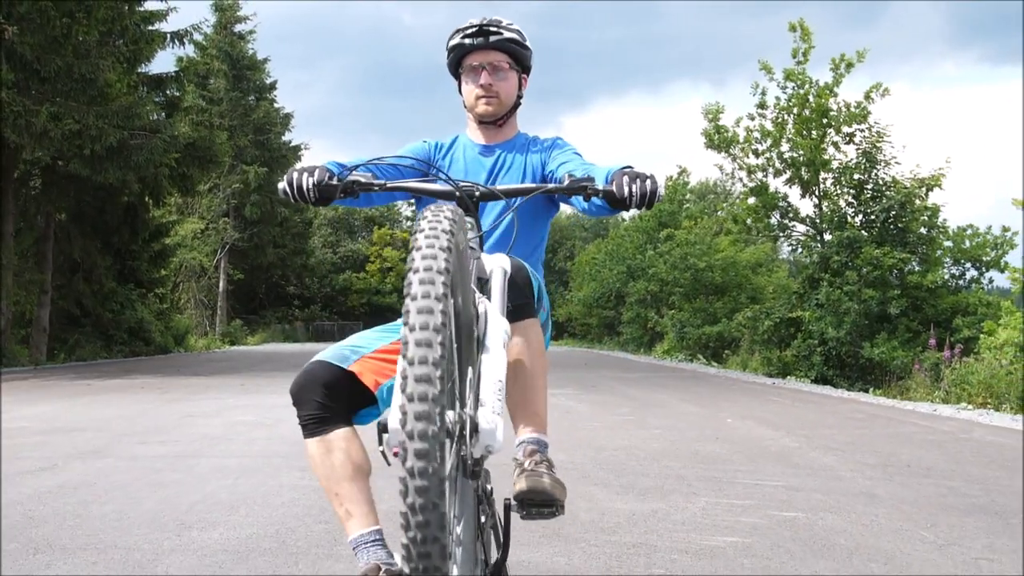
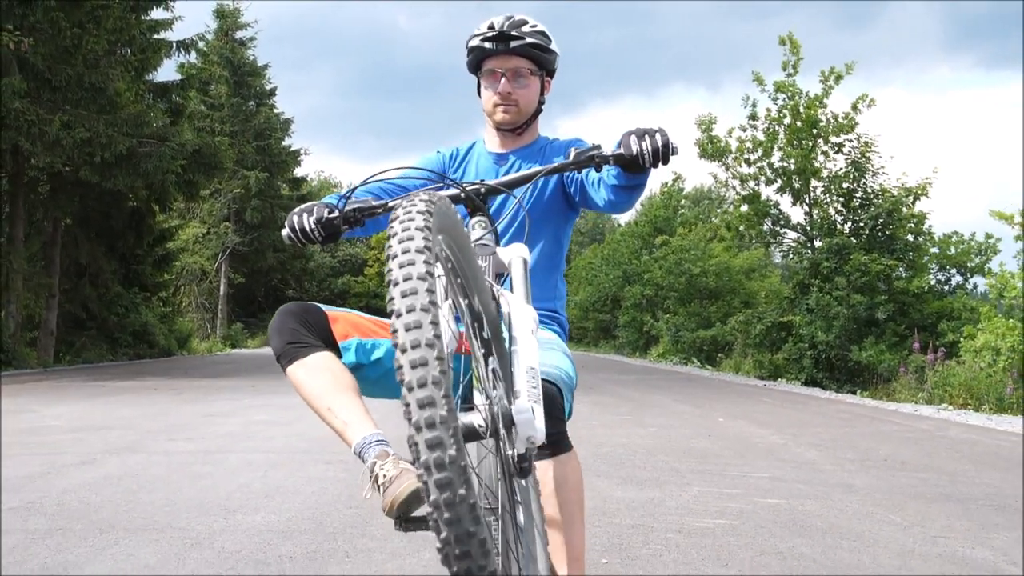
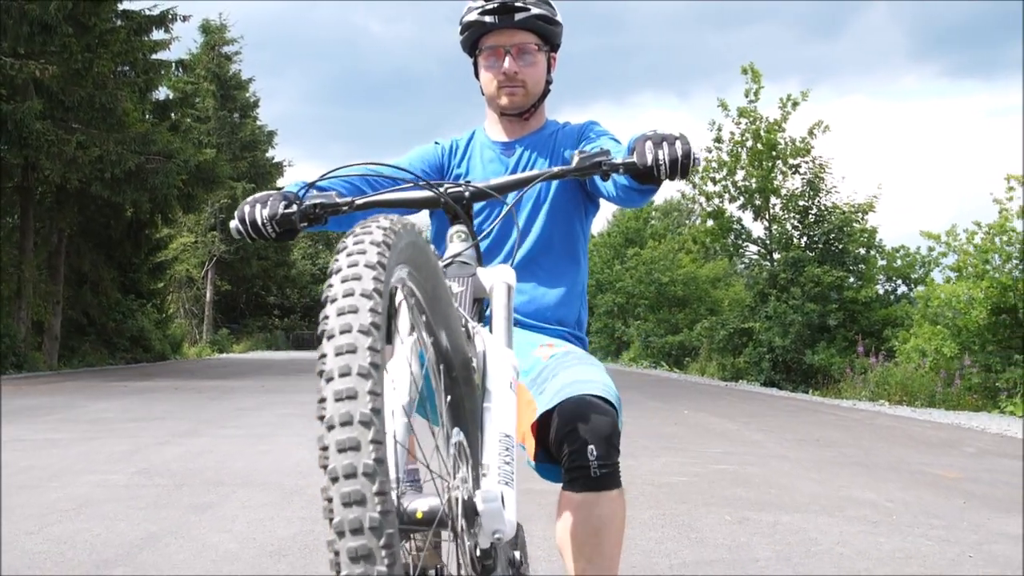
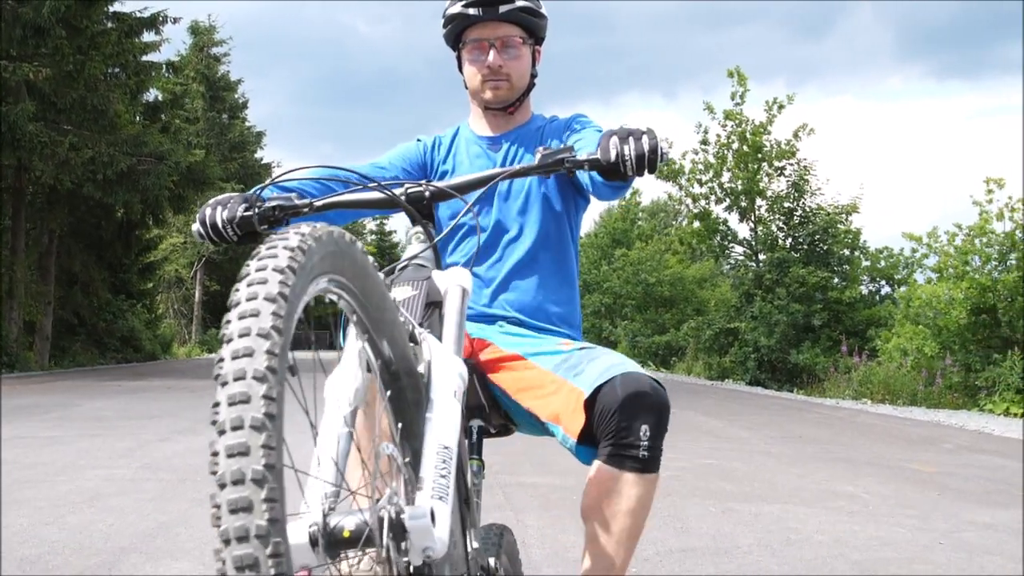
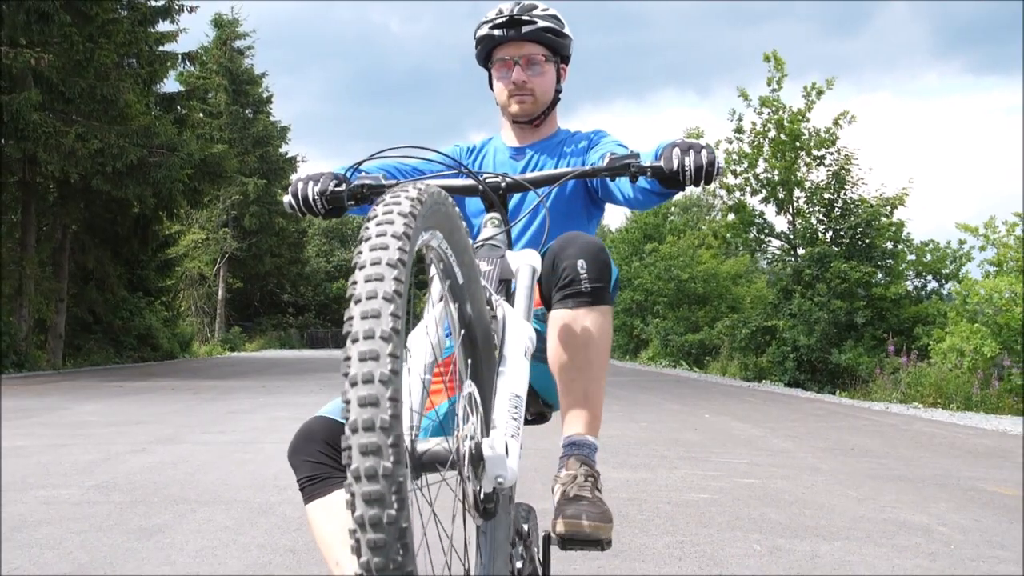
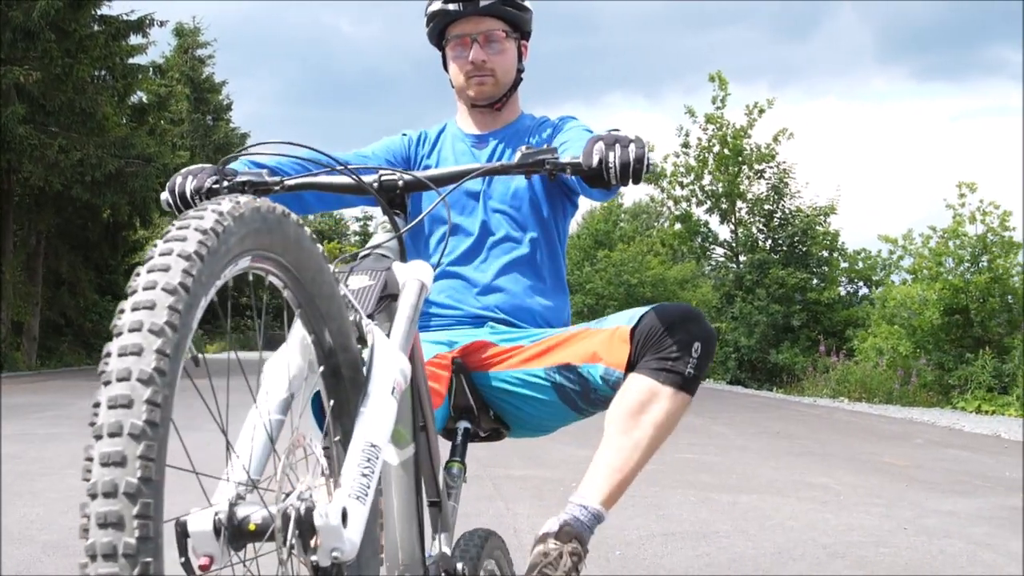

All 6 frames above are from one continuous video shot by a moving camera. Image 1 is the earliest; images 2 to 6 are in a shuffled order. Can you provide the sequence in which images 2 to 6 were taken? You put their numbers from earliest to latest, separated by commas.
2, 5, 3, 4, 6
